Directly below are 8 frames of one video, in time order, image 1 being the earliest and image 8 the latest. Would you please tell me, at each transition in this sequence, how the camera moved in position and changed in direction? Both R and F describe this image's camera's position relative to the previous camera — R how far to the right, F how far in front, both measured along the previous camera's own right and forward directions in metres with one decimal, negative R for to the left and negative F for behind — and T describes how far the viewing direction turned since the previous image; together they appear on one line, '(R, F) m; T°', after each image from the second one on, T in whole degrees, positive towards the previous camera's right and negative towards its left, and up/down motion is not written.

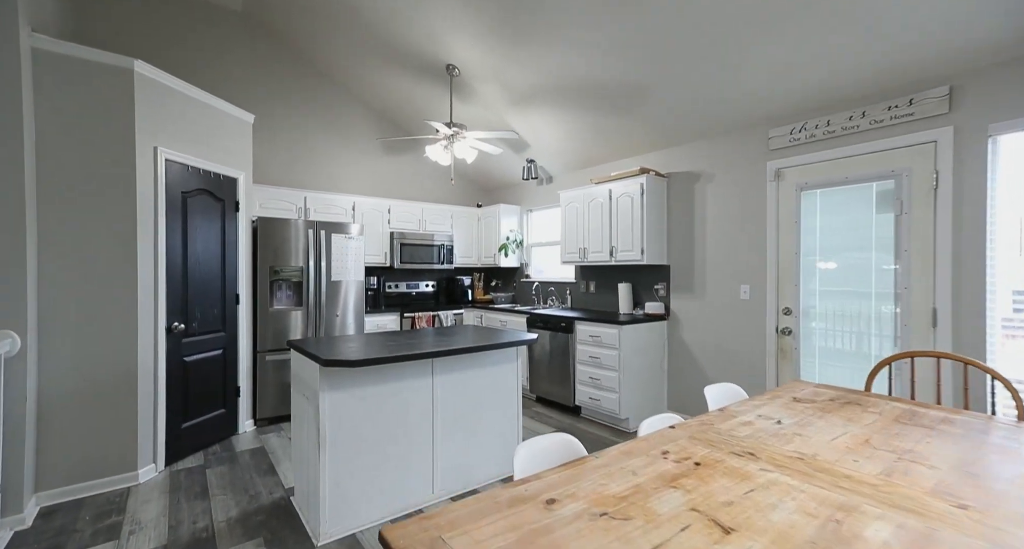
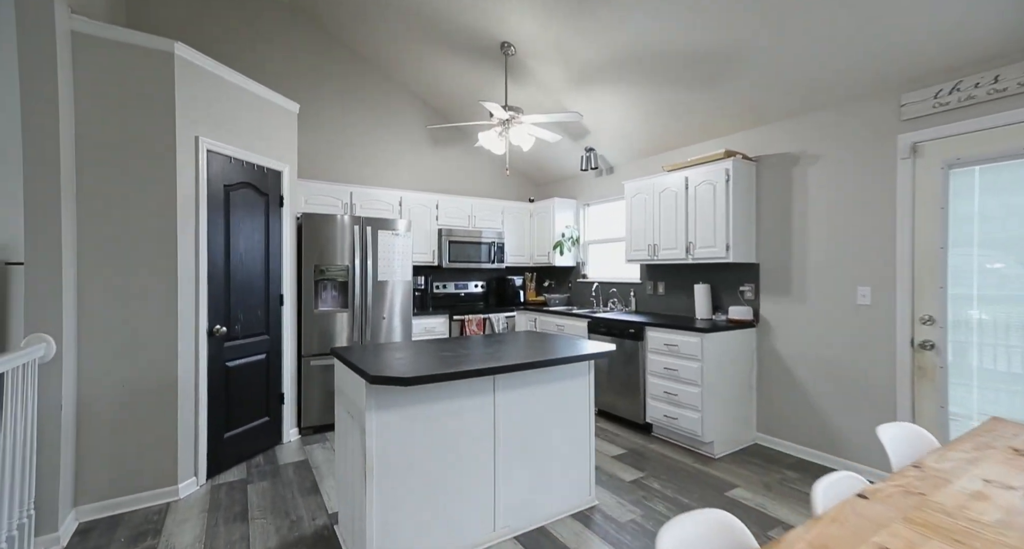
(-0.2, +0.4) m; -5°
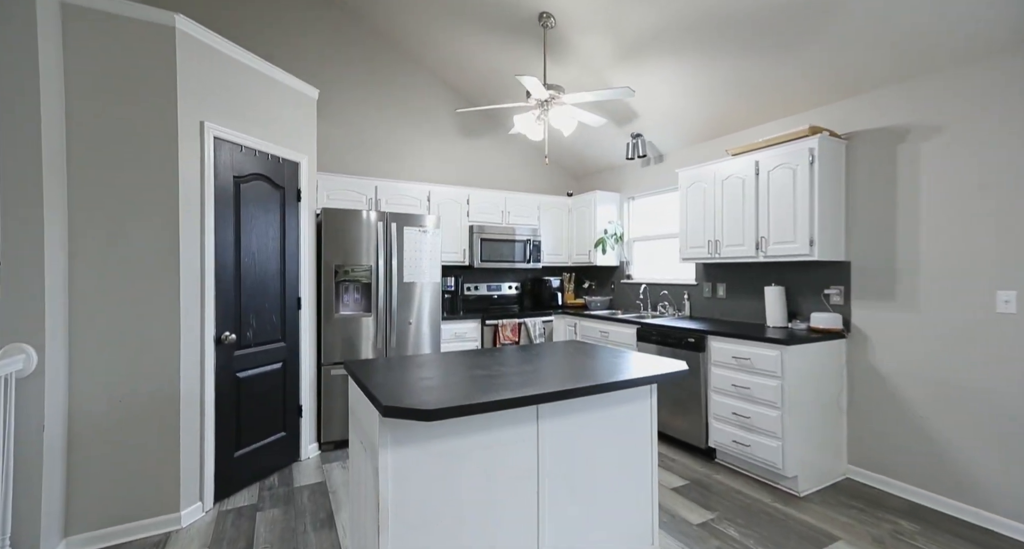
(-0.1, +0.4) m; -4°
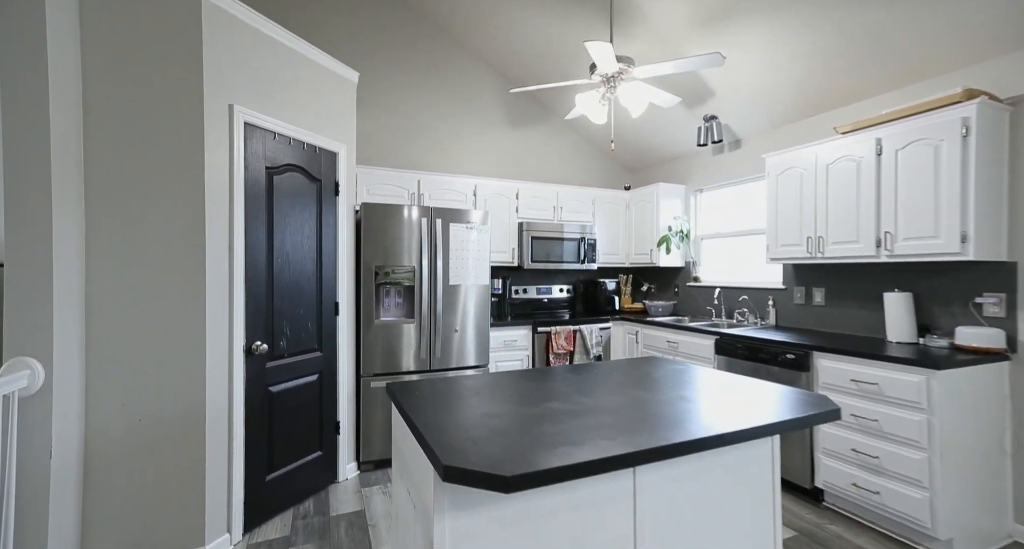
(-0.2, +0.4) m; -5°
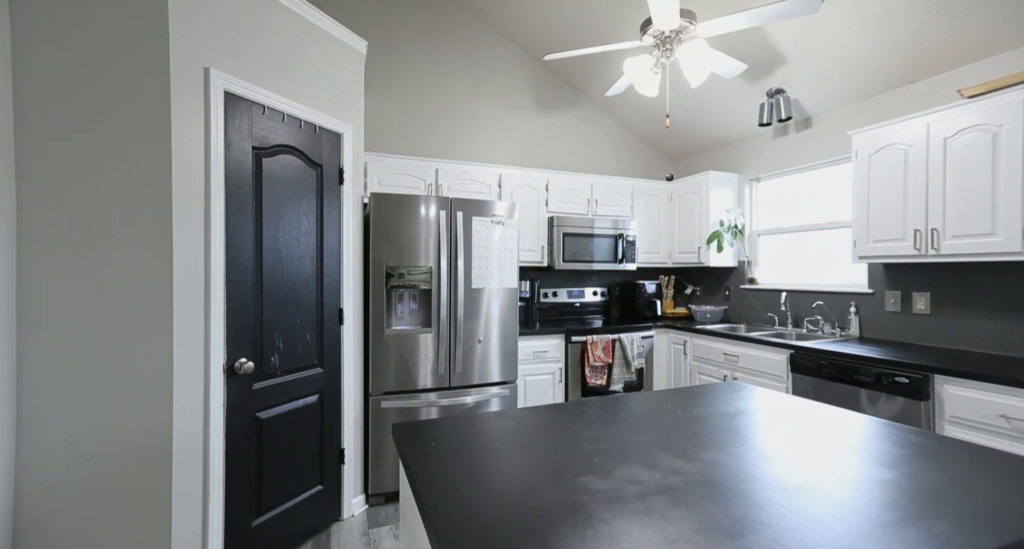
(-0.1, +0.5) m; -2°
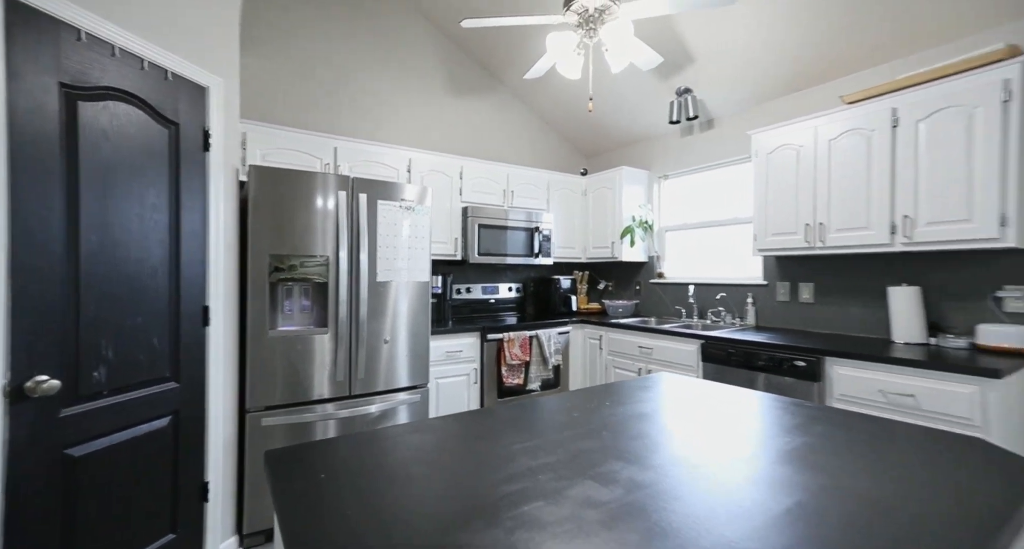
(0.0, +0.2) m; +12°
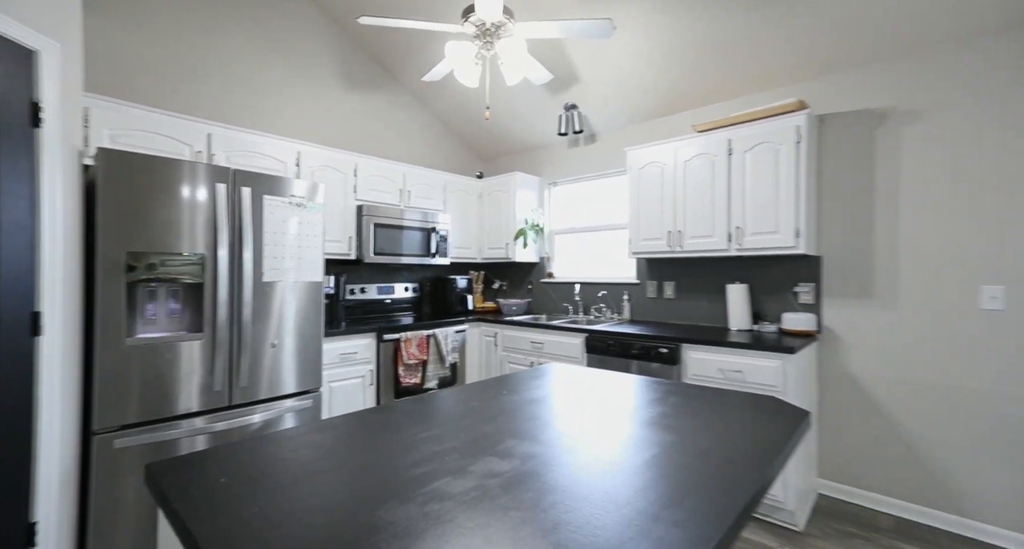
(0.0, -0.1) m; +13°
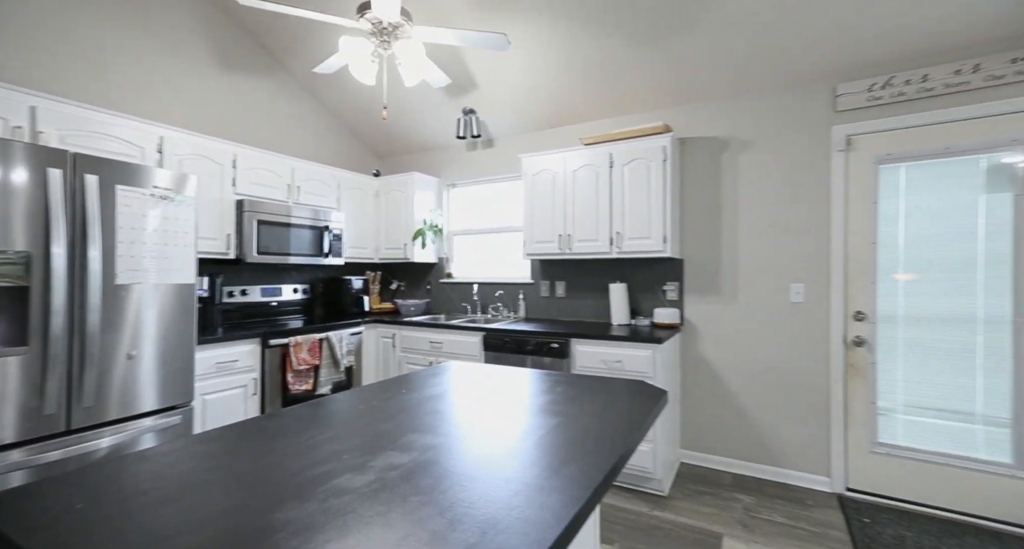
(0.0, -0.1) m; +13°
